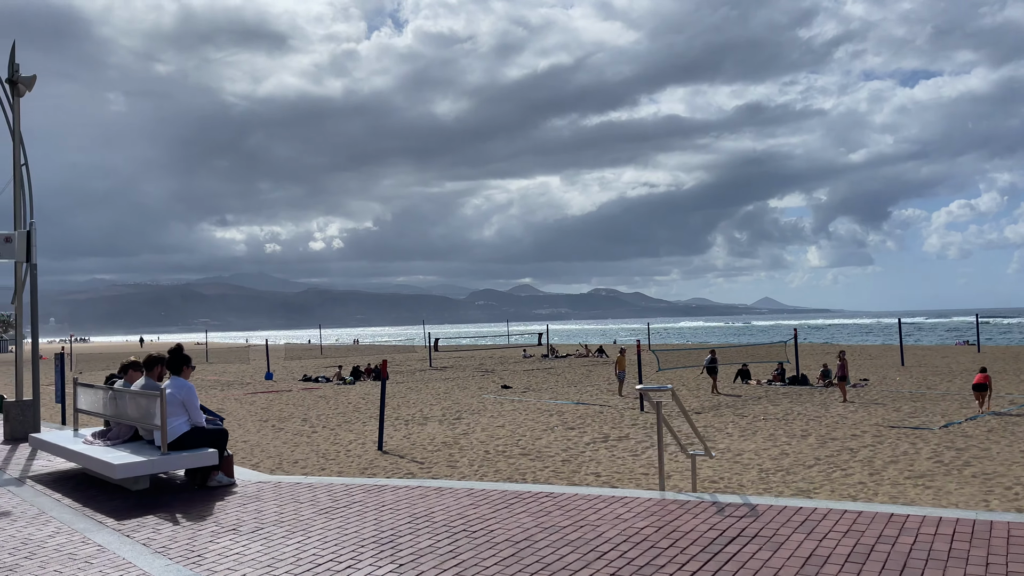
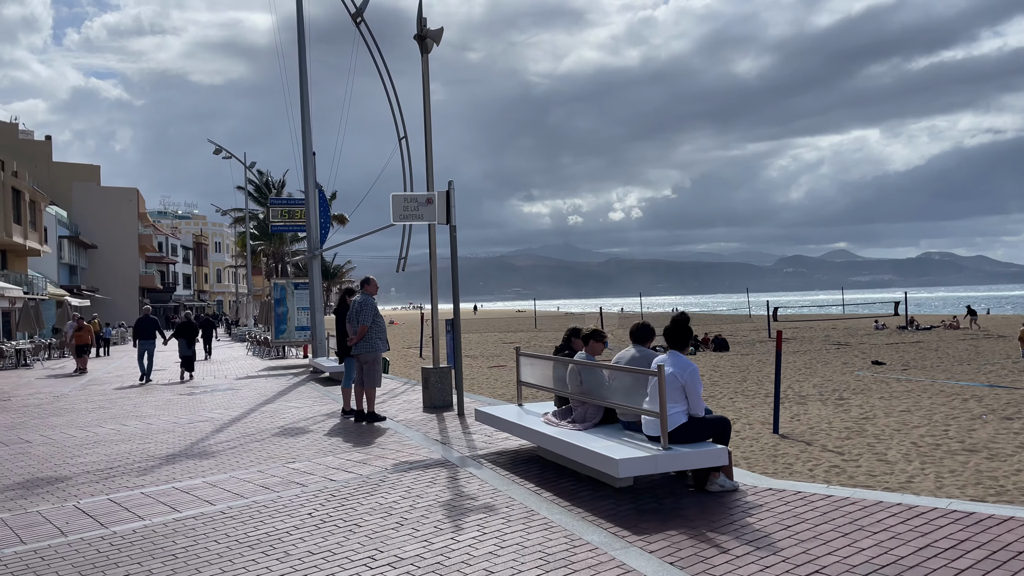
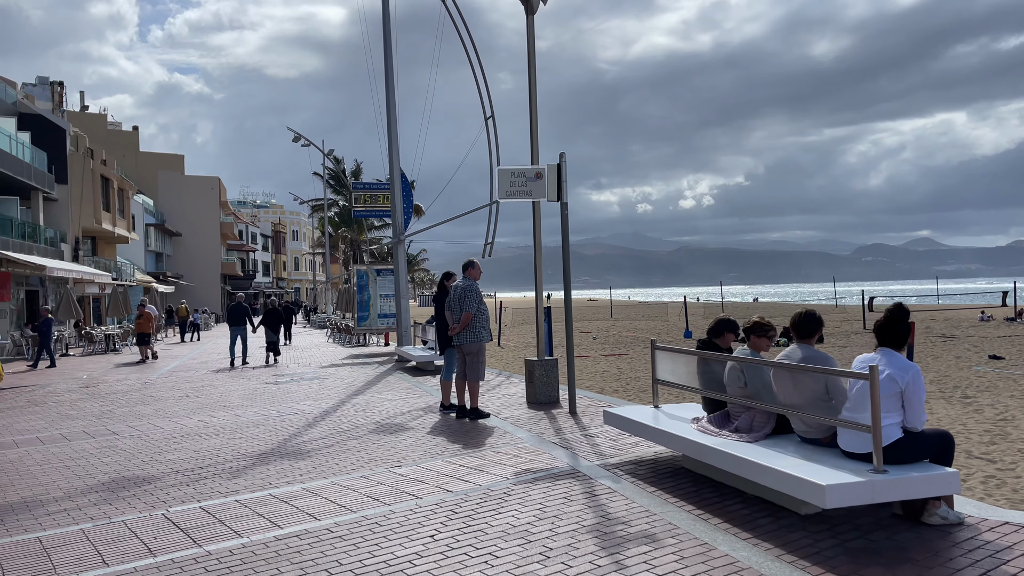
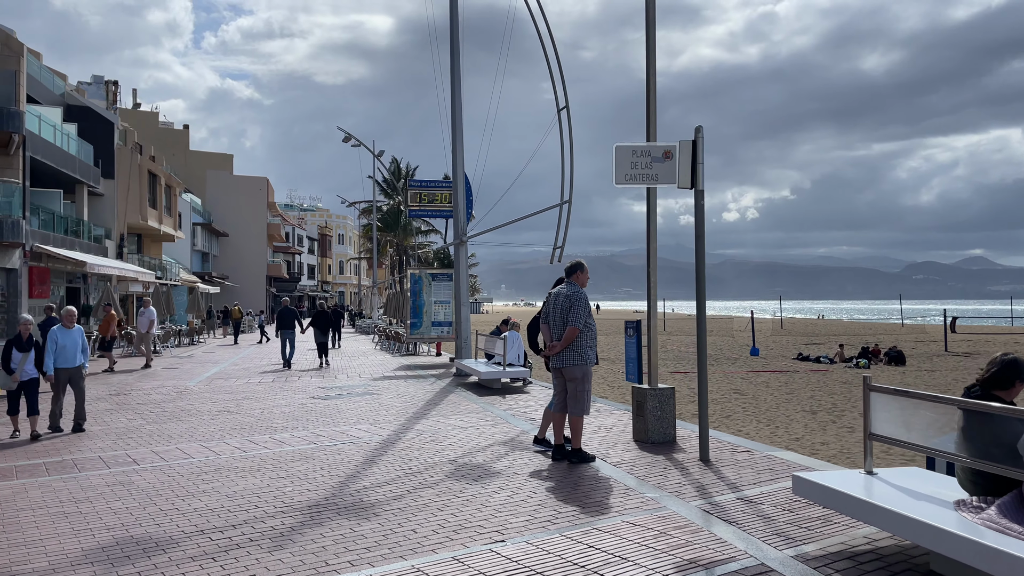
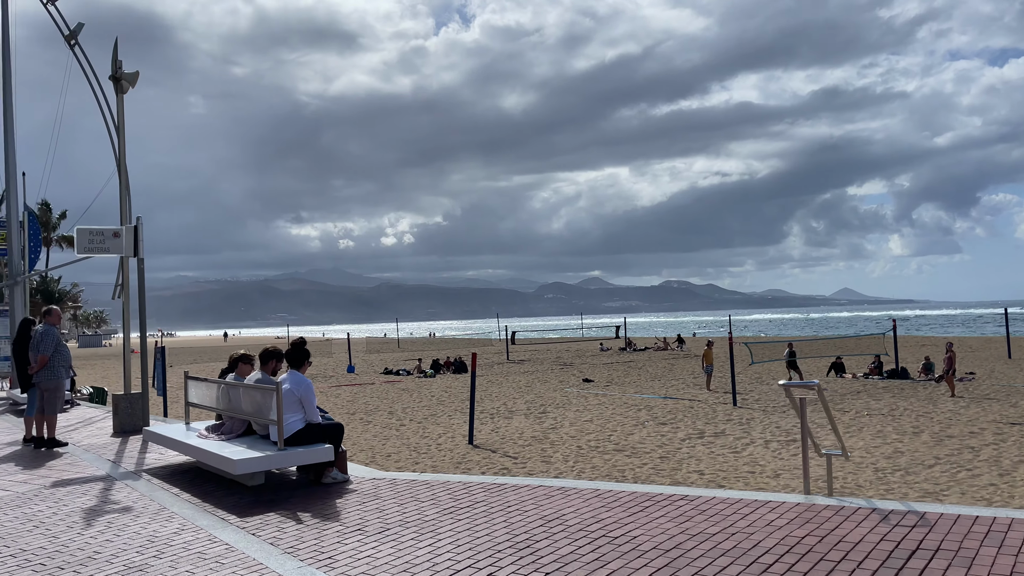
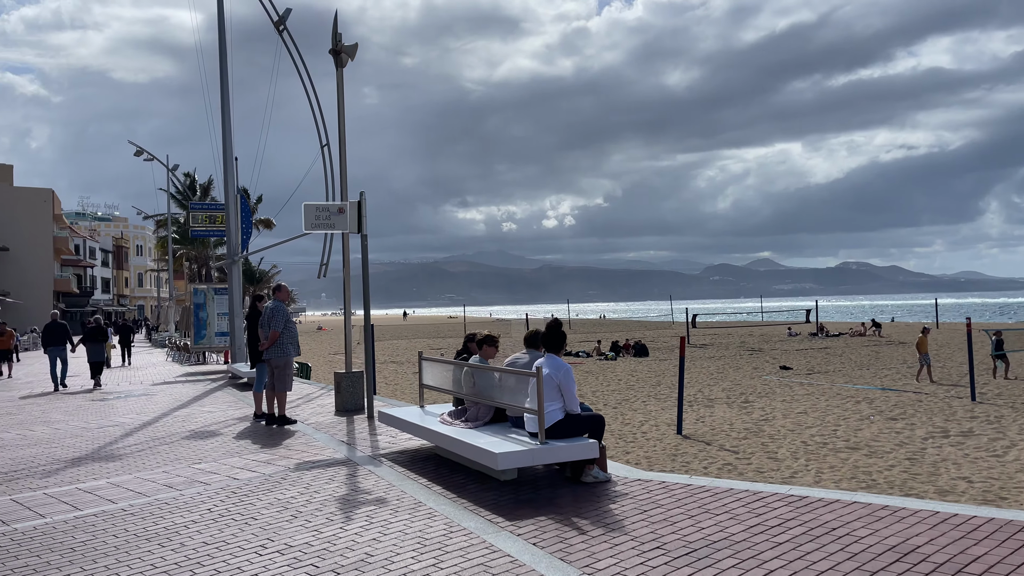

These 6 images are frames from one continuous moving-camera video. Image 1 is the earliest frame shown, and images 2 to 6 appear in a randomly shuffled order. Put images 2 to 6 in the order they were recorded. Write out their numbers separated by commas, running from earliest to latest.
5, 6, 2, 3, 4
